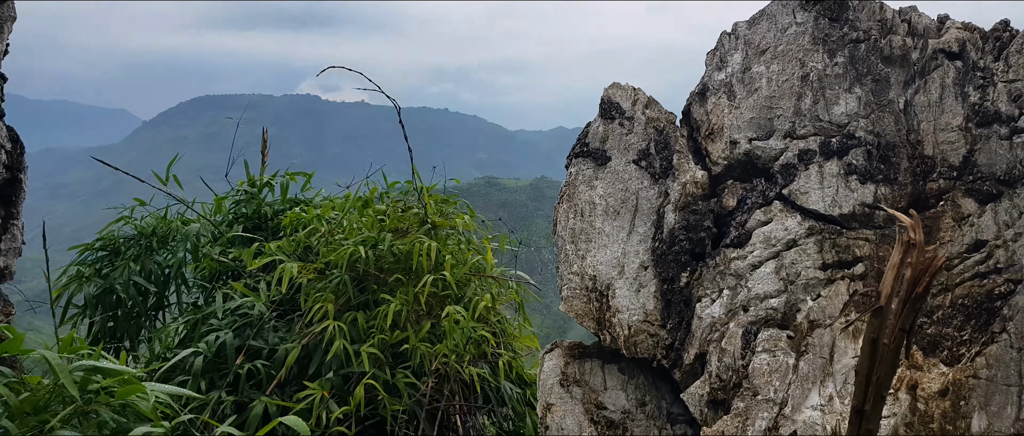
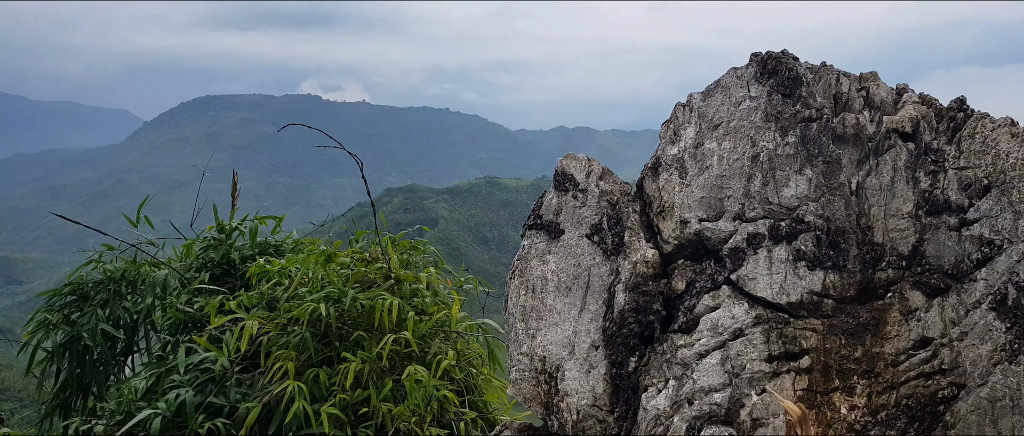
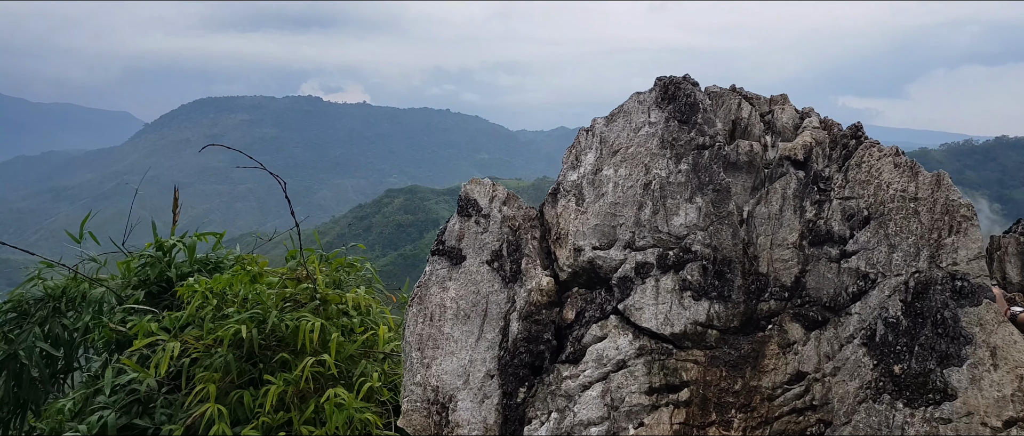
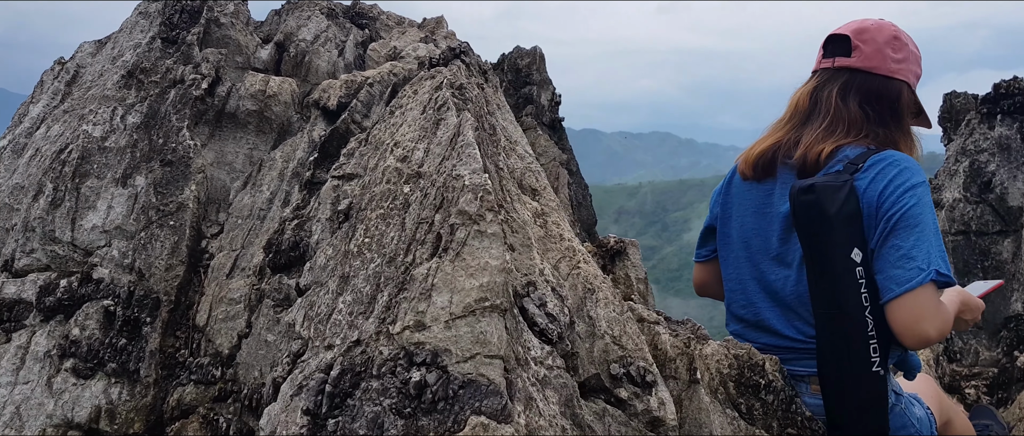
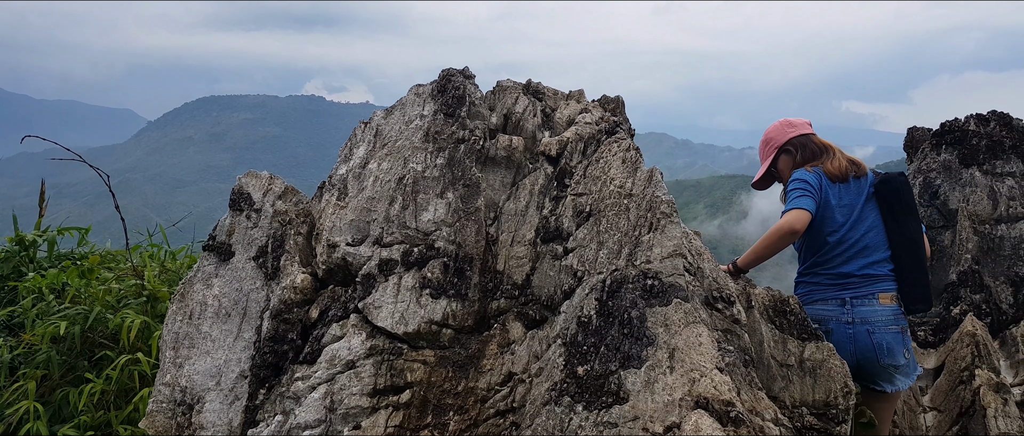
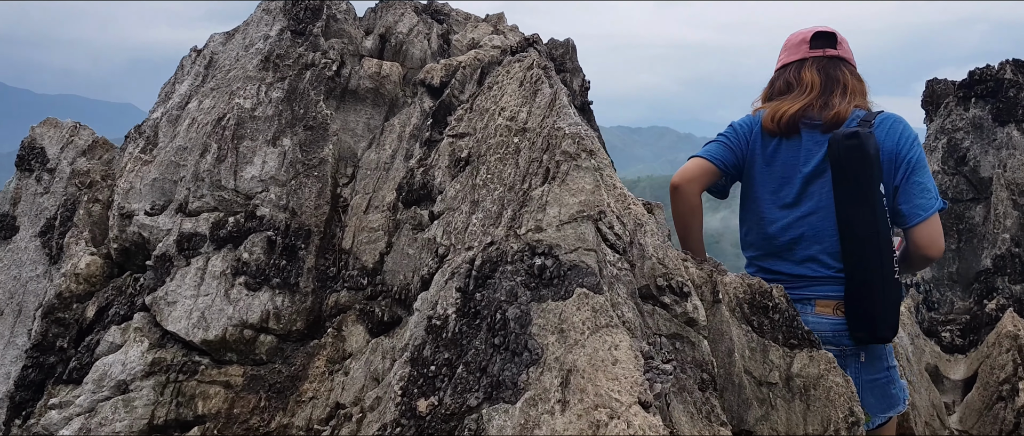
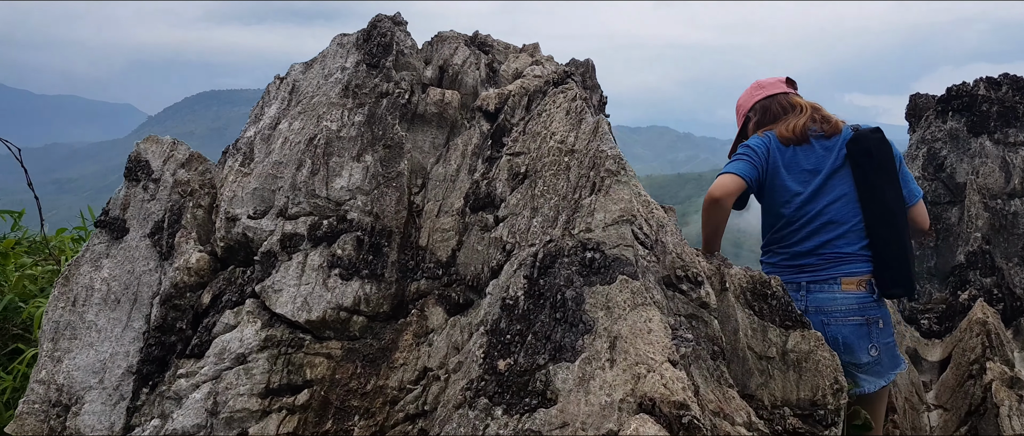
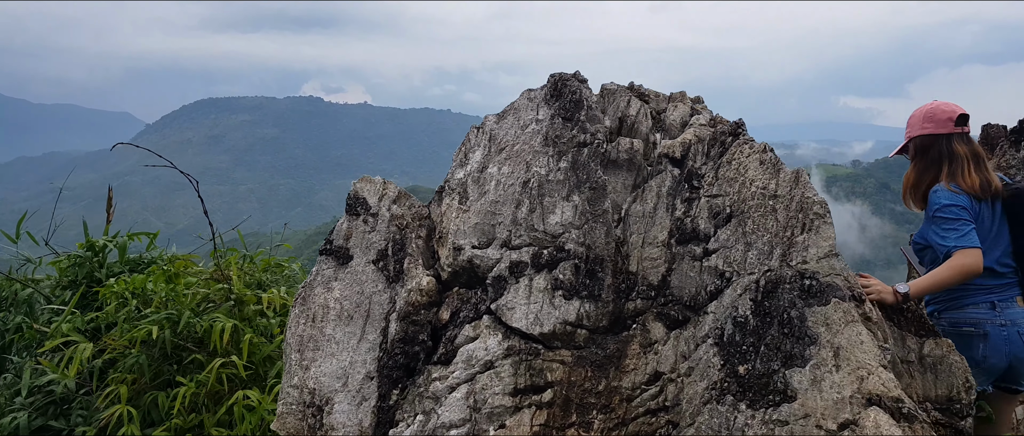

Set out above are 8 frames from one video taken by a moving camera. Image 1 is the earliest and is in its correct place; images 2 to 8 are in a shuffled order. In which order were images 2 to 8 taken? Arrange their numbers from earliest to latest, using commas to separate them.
2, 3, 8, 5, 7, 6, 4
